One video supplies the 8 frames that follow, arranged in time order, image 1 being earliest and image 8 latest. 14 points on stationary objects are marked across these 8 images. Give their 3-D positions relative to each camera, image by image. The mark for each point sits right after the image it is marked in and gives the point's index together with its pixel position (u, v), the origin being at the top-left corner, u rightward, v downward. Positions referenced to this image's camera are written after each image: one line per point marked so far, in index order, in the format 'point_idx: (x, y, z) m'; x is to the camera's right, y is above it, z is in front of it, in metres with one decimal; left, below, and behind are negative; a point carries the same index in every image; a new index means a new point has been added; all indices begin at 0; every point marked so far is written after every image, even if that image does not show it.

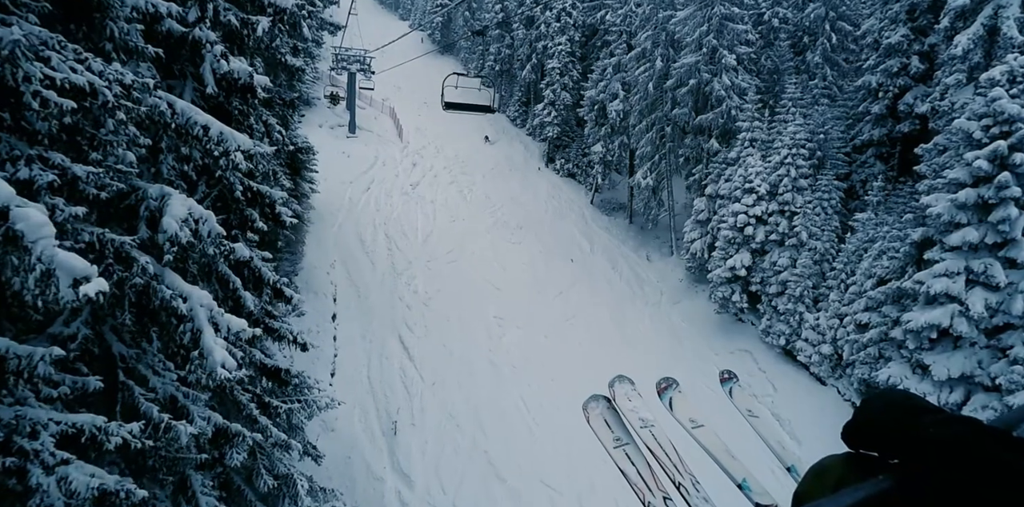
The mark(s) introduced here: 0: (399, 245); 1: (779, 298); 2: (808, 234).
0: (-4.0, +0.1, +20.8) m
1: (+8.1, -1.4, +17.2) m
2: (+8.8, +0.4, +16.8) m
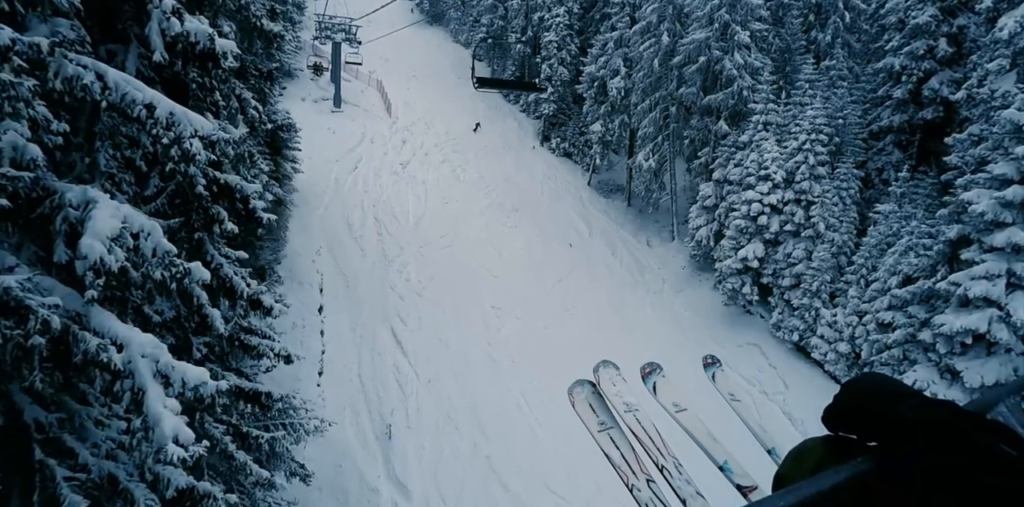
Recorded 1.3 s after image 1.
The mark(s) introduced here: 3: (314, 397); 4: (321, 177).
0: (-4.2, +0.7, +19.7) m
1: (+8.0, -1.1, +16.4) m
2: (+8.8, +0.6, +16.0) m
3: (-4.5, -3.9, +13.3) m
4: (-6.7, +2.6, +20.4) m
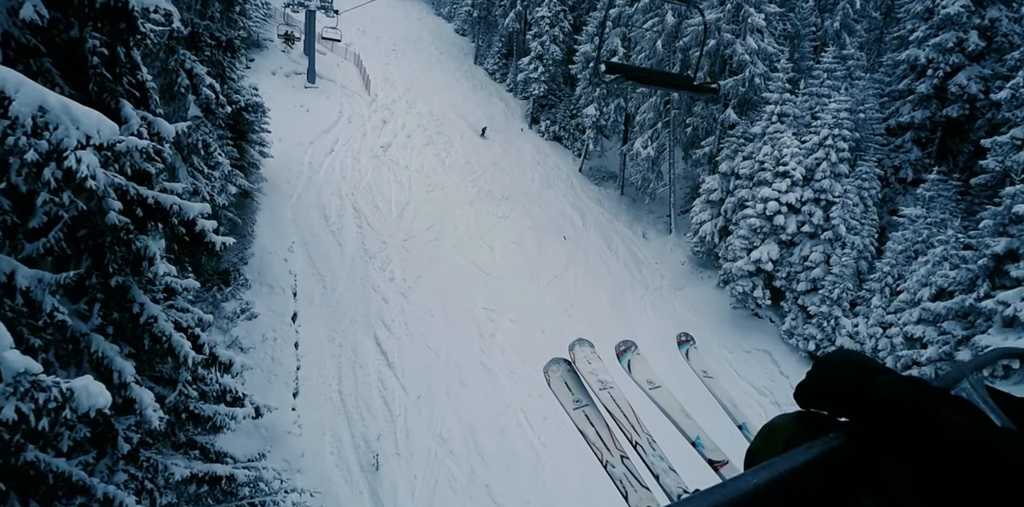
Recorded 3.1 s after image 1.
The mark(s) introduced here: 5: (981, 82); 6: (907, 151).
0: (-4.4, +0.9, +18.2) m
1: (+7.9, -1.1, +15.6) m
2: (+8.7, +0.6, +15.1) m
3: (-4.5, -3.9, +12.0) m
4: (-7.0, +2.9, +18.7) m
5: (+12.3, +4.3, +15.4) m
6: (+11.2, +2.8, +16.6) m
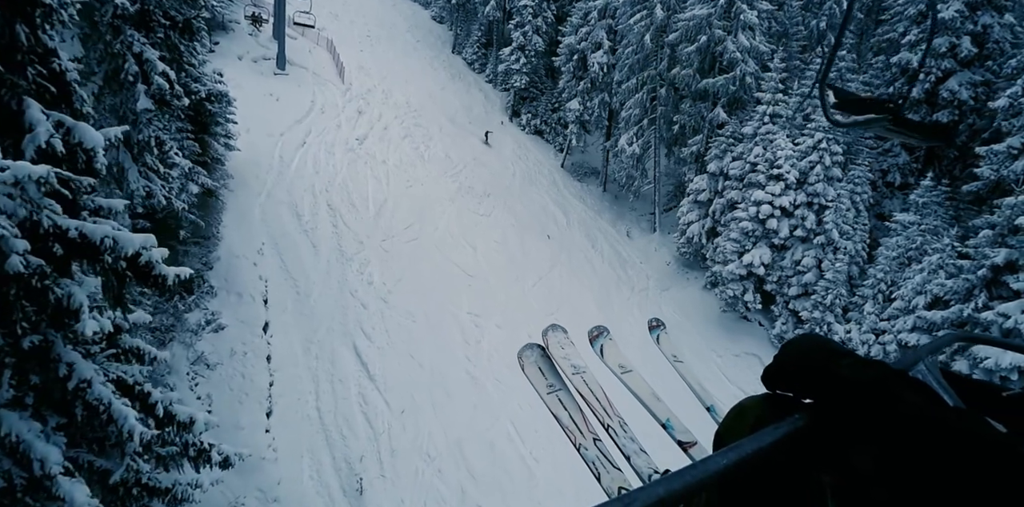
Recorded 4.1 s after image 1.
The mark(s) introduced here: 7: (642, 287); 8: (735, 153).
0: (-4.9, +1.0, +17.4) m
1: (+7.5, -1.2, +15.4) m
2: (+8.3, +0.5, +15.0) m
3: (-4.8, -3.9, +11.3) m
4: (-7.5, +3.0, +17.7) m
5: (+12.0, +4.2, +15.4) m
6: (+10.8, +2.7, +16.5) m
7: (+4.2, -1.1, +18.8) m
8: (+6.5, +2.9, +17.2) m
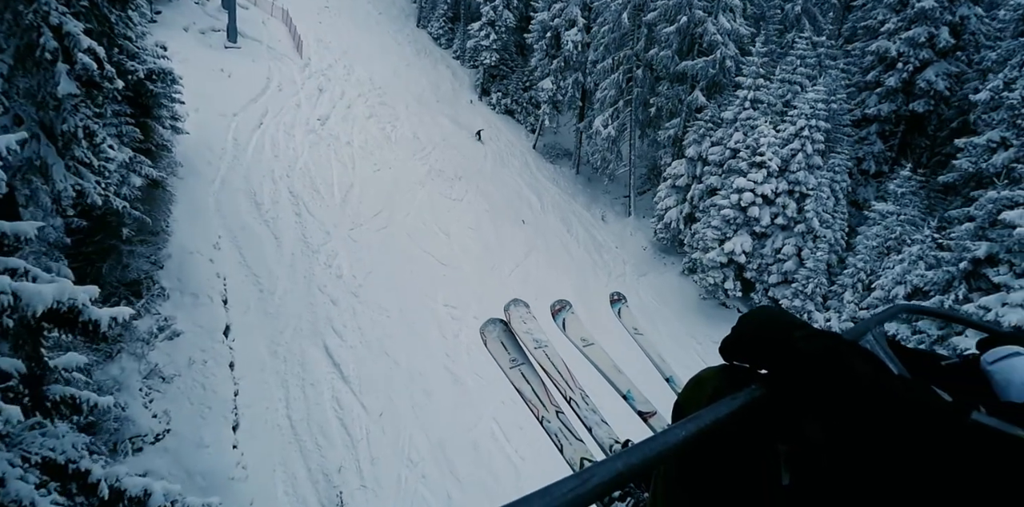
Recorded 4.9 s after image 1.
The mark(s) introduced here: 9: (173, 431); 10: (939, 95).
0: (-5.6, +1.3, +16.4) m
1: (+6.9, -0.8, +15.5) m
2: (+7.8, +0.8, +15.0) m
3: (-5.0, -3.9, +10.6) m
4: (-8.2, +3.3, +16.5) m
5: (+11.4, +4.6, +15.5) m
6: (+10.1, +3.1, +16.6) m
7: (+3.4, -0.6, +18.6) m
8: (+5.8, +3.3, +16.9) m
9: (-6.3, -3.3, +11.0) m
10: (+11.4, +4.2, +15.7) m
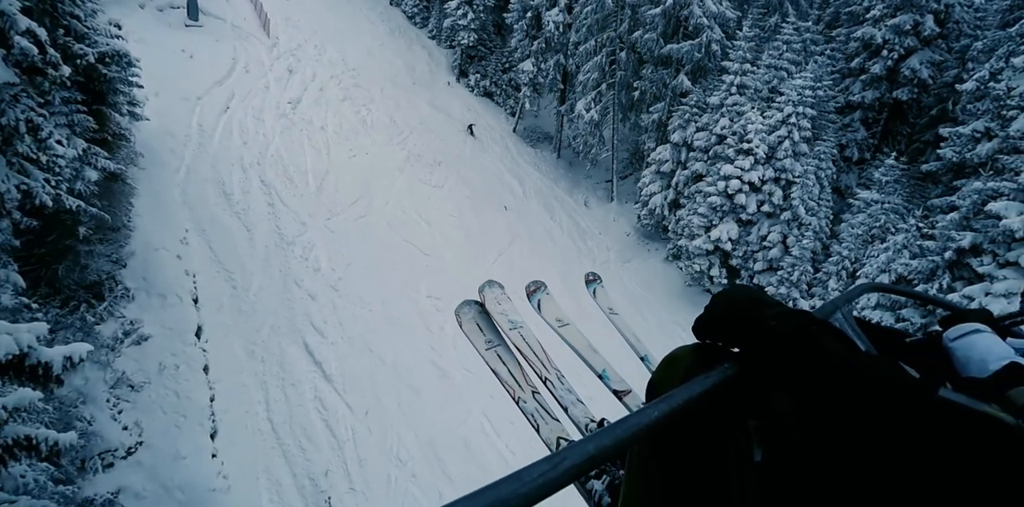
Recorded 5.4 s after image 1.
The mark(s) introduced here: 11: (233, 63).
0: (-6.1, +1.6, +15.7) m
1: (+6.5, -0.5, +15.5) m
2: (+7.4, +1.1, +15.0) m
3: (-5.1, -3.8, +10.2) m
4: (-8.7, +3.5, +15.6) m
5: (+10.9, +4.9, +15.5) m
6: (+9.6, +3.5, +16.6) m
7: (+2.8, -0.2, +18.4) m
8: (+5.3, +3.7, +16.7) m
9: (-6.5, -3.3, +10.4) m
10: (+10.9, +4.5, +15.7) m
11: (-9.1, +6.3, +19.4) m
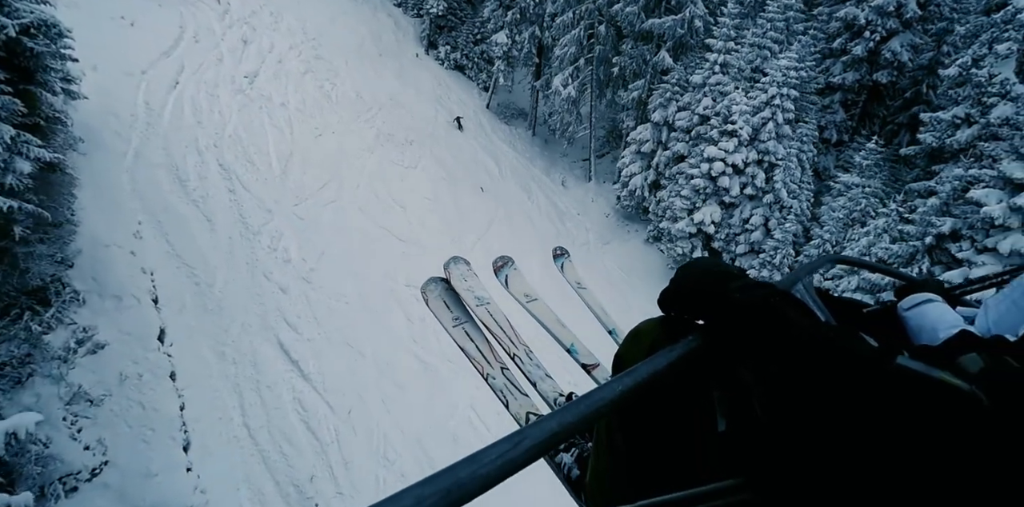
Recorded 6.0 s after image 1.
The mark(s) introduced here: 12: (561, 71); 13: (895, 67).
0: (-6.5, +1.8, +14.6) m
1: (+6.1, -0.1, +15.4) m
2: (+6.9, +1.5, +14.9) m
3: (-5.1, -3.9, +9.4) m
4: (-9.1, +3.7, +14.1) m
5: (+10.4, +5.4, +15.4) m
6: (+9.0, +4.0, +16.5) m
7: (+2.1, +0.3, +18.0) m
8: (+4.7, +4.1, +16.3) m
9: (-6.5, -3.4, +9.5) m
10: (+10.4, +5.0, +15.7) m
11: (-9.8, +6.7, +17.7) m
12: (+1.6, +5.9, +19.1) m
13: (+10.3, +5.0, +15.9) m
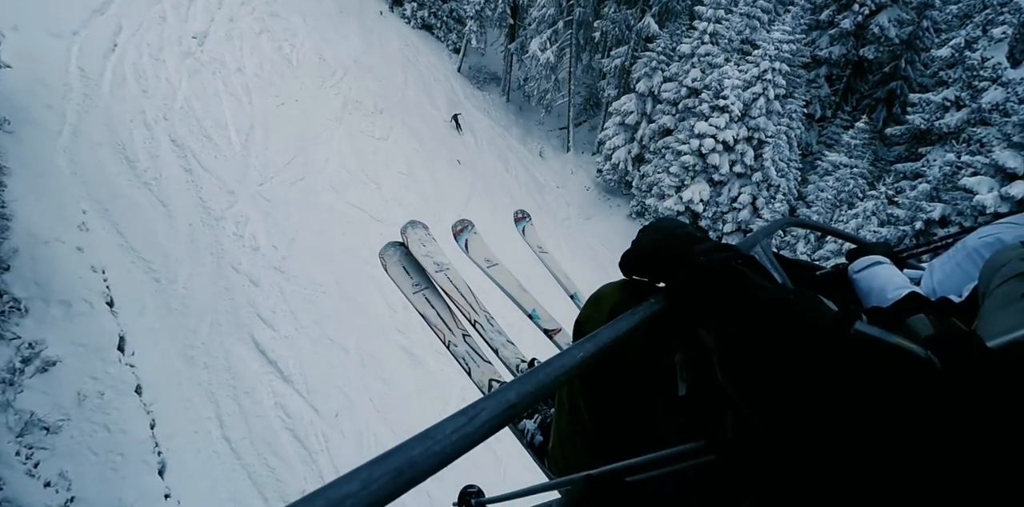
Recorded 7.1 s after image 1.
0: (-6.7, +2.1, +13.0) m
1: (+5.7, +0.4, +15.2) m
2: (+6.6, +2.0, +14.6) m
3: (-4.8, -4.0, +8.5) m
4: (-9.3, +3.9, +12.1) m
5: (+10.0, +5.9, +15.2) m
6: (+8.5, +4.6, +16.3) m
7: (+1.5, +1.0, +17.4) m
8: (+4.3, +4.7, +15.6) m
9: (-6.2, -3.5, +8.4) m
10: (+10.0, +5.6, +15.5) m
11: (-10.4, +7.2, +15.4) m
12: (+0.9, +6.6, +18.0) m
13: (+9.9, +5.6, +15.7) m
